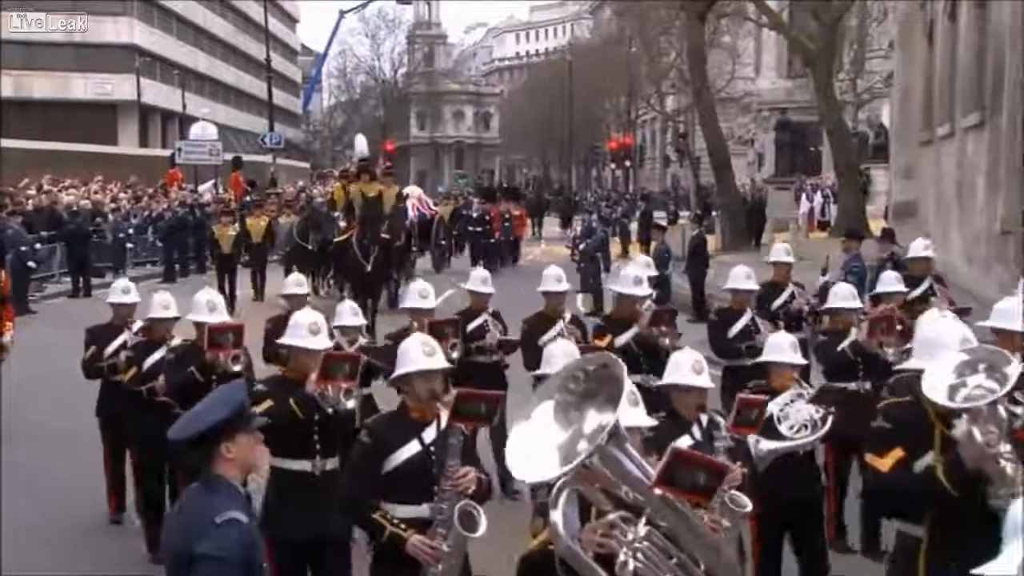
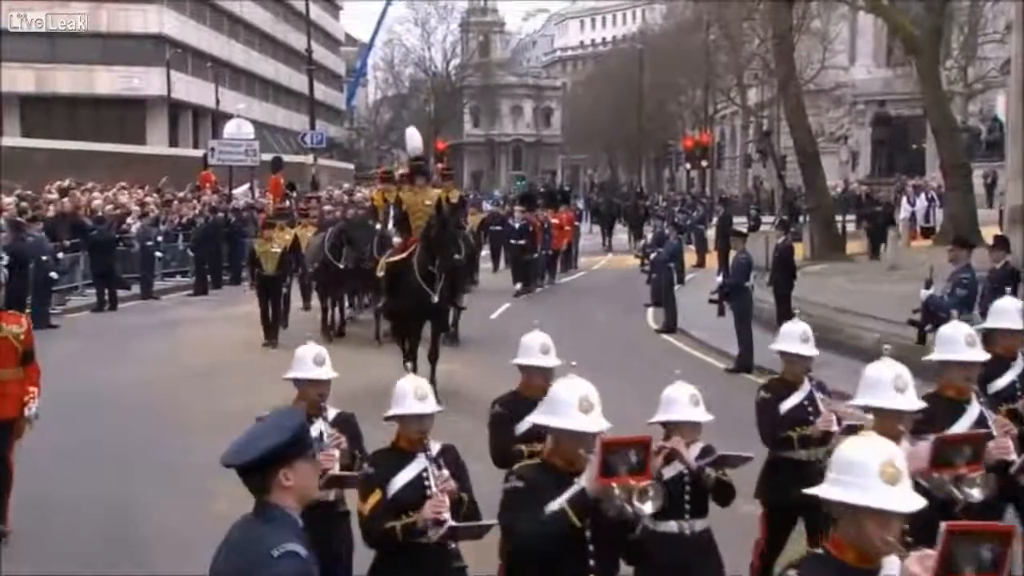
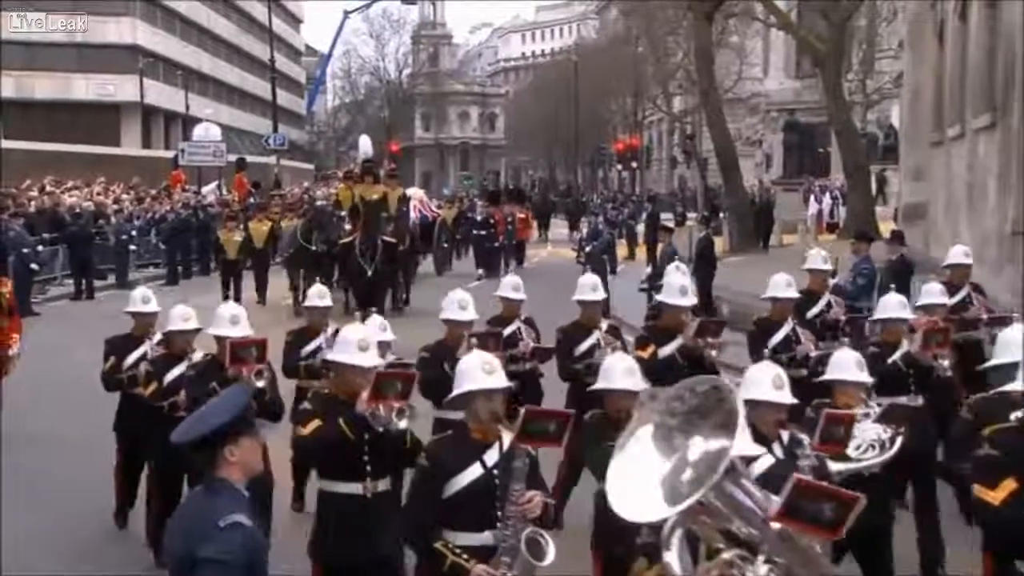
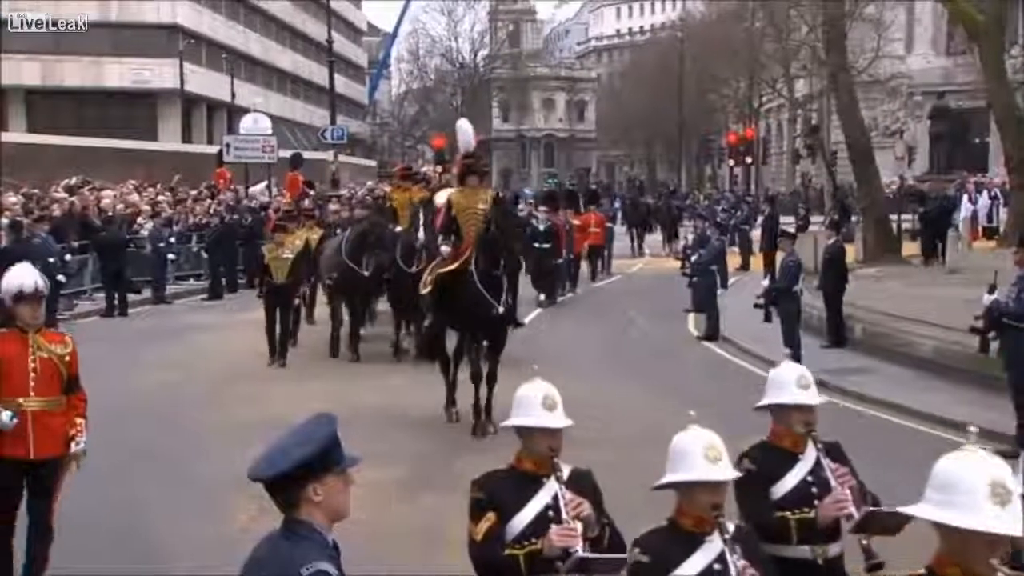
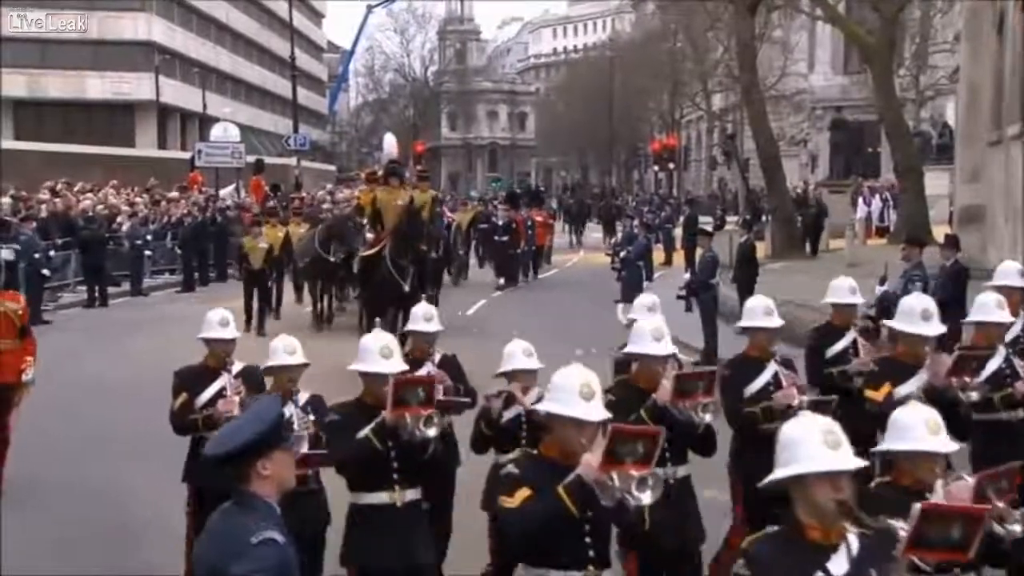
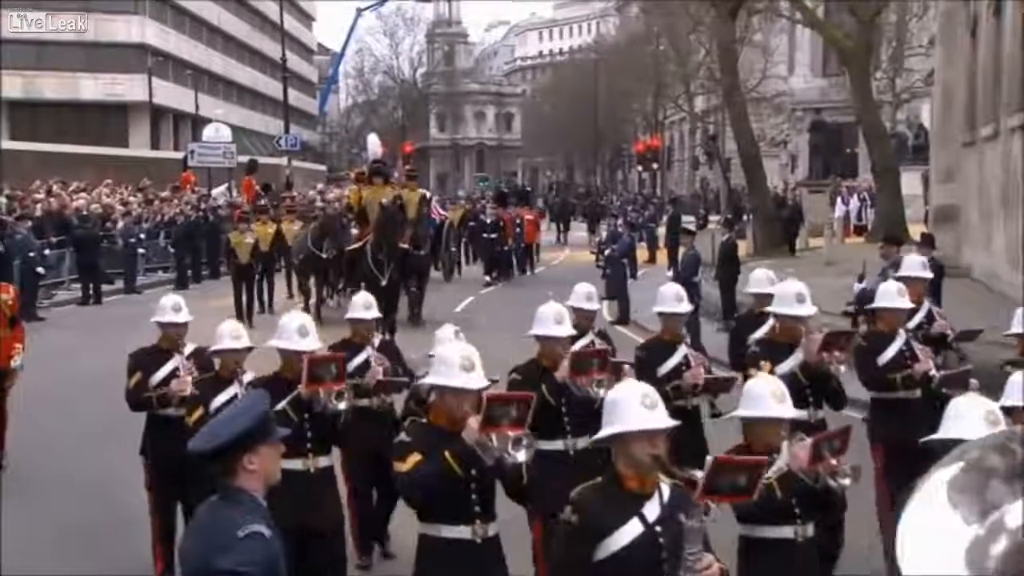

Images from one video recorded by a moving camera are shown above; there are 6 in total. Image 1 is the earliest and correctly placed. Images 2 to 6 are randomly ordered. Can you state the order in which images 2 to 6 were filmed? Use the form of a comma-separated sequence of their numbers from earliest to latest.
3, 6, 5, 2, 4
